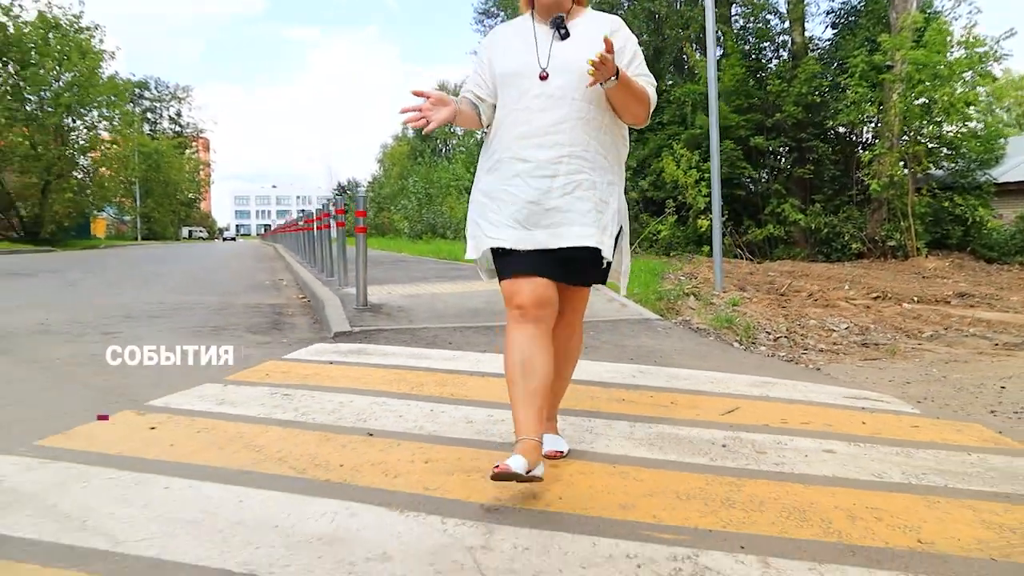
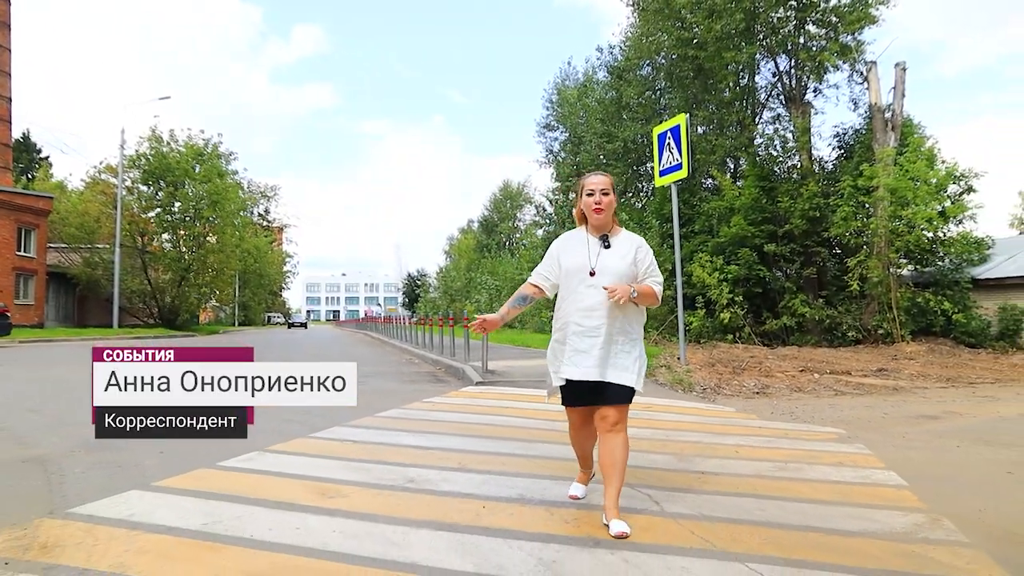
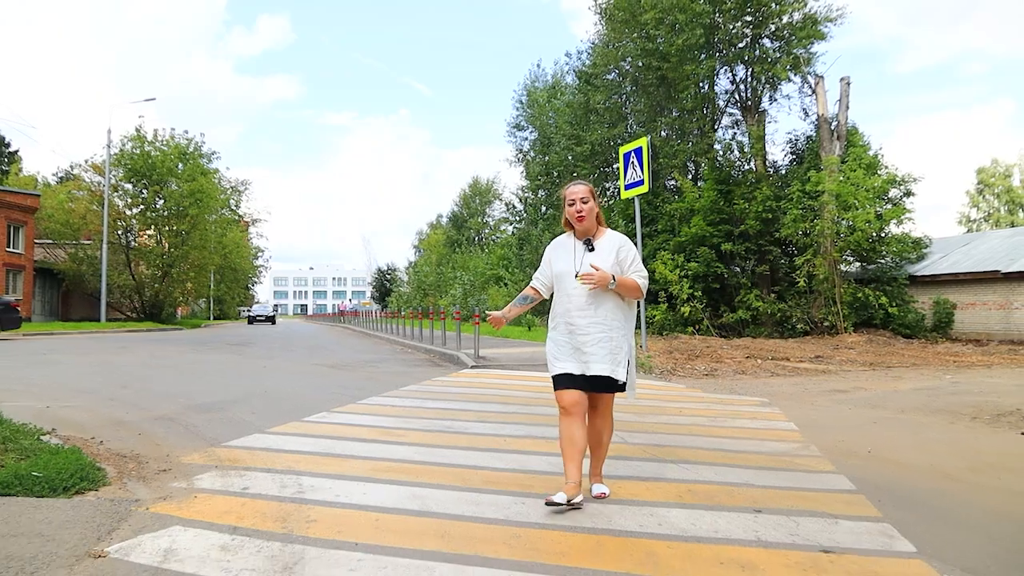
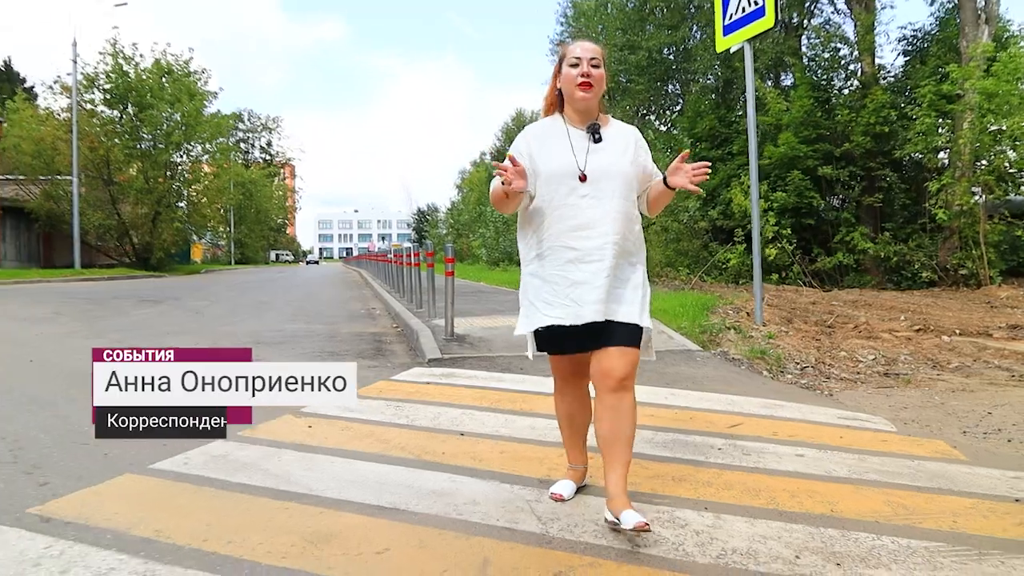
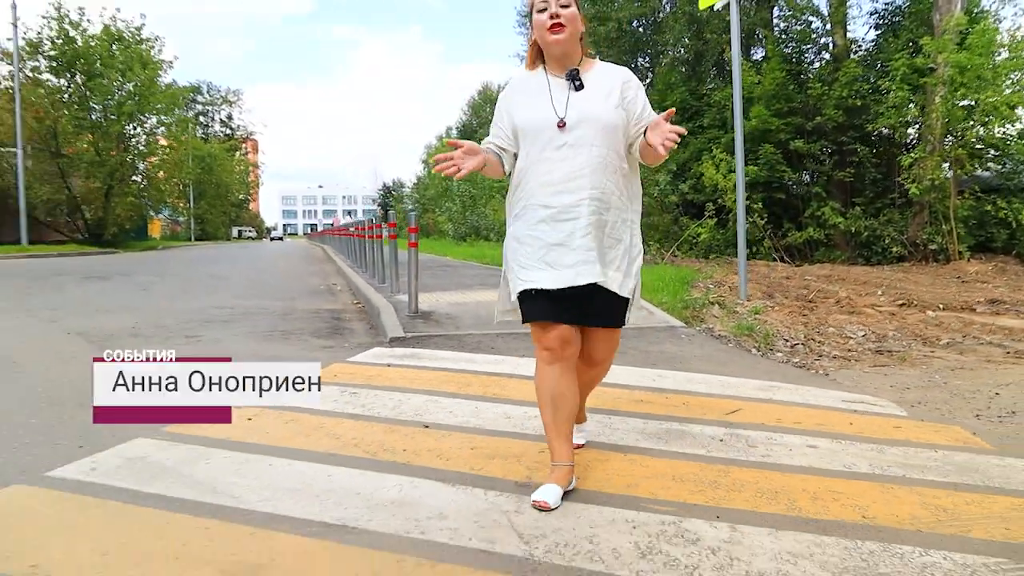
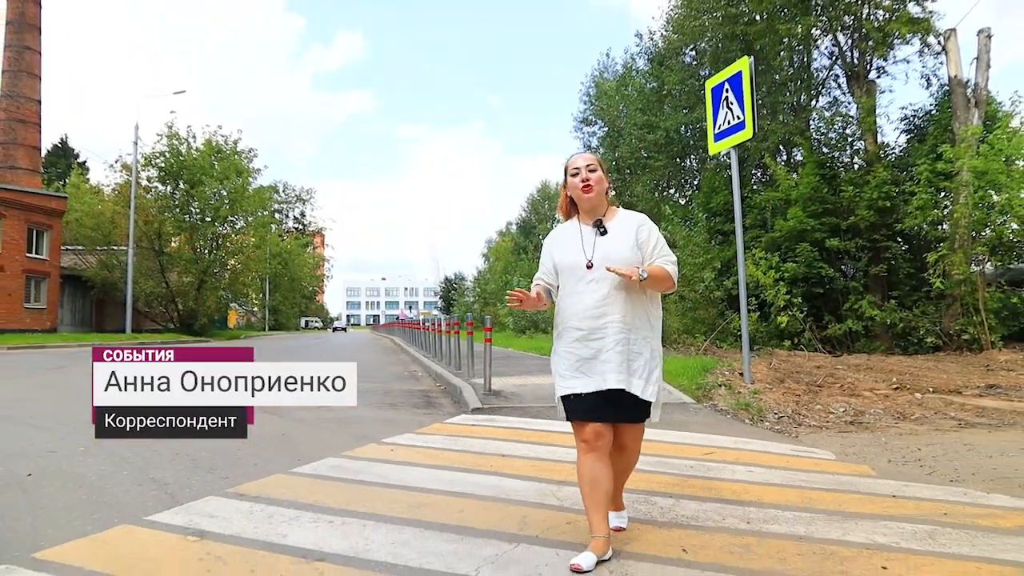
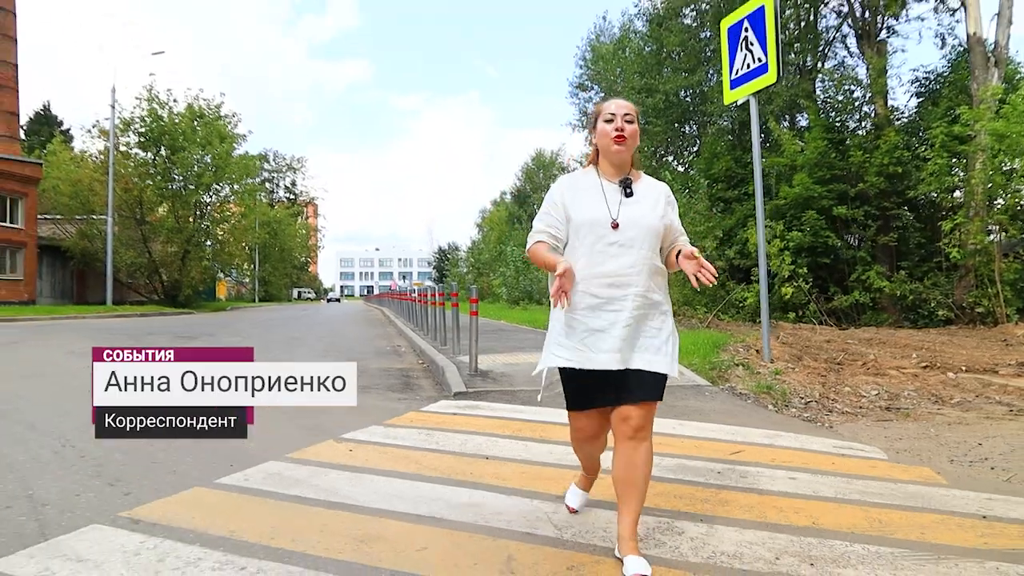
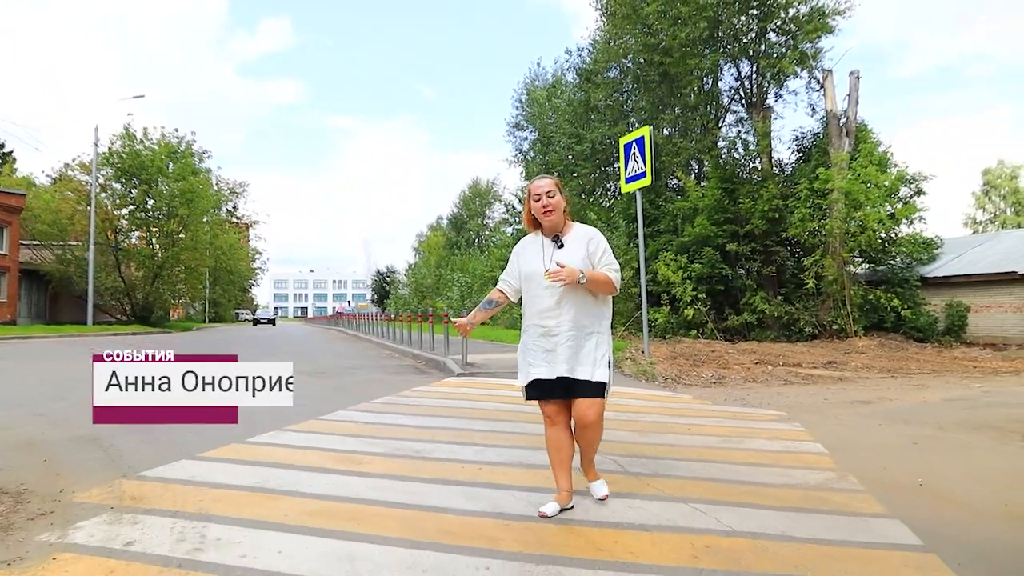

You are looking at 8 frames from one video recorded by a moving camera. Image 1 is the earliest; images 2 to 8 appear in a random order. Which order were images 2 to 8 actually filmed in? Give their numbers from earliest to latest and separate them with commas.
5, 4, 7, 6, 2, 8, 3
